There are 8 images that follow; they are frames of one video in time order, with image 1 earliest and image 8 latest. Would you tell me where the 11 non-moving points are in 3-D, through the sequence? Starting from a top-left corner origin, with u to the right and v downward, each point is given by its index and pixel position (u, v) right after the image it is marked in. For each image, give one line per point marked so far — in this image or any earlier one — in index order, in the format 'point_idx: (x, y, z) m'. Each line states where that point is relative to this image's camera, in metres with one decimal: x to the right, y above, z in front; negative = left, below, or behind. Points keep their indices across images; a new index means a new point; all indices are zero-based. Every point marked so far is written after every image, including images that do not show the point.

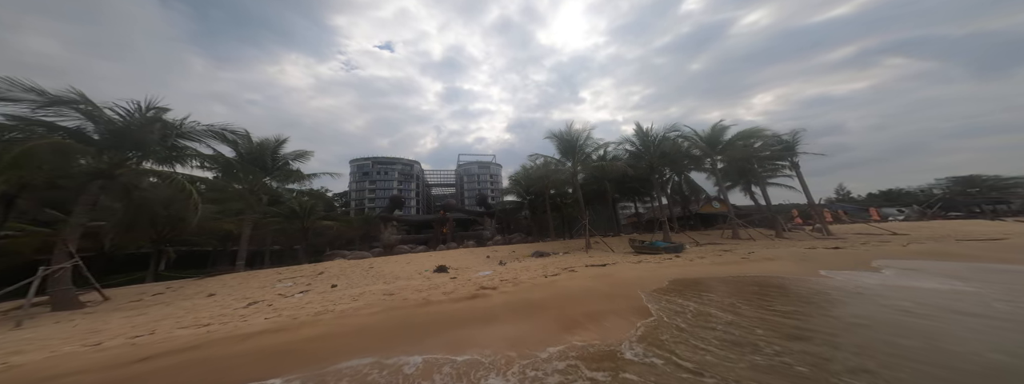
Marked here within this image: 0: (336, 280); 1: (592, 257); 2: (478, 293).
0: (-6.0, -3.0, +8.9) m
1: (+4.6, -3.3, +13.8) m
2: (-0.8, -2.3, +6.0) m
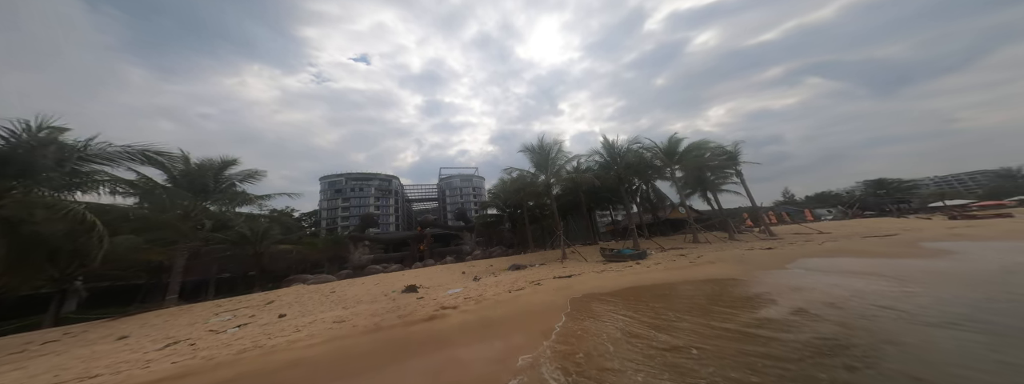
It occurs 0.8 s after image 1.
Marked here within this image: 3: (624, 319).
0: (-7.1, -3.6, +8.3) m
1: (+3.1, -3.9, +14.0) m
2: (-1.7, -2.7, +5.8) m
3: (+2.1, -2.5, +5.0) m
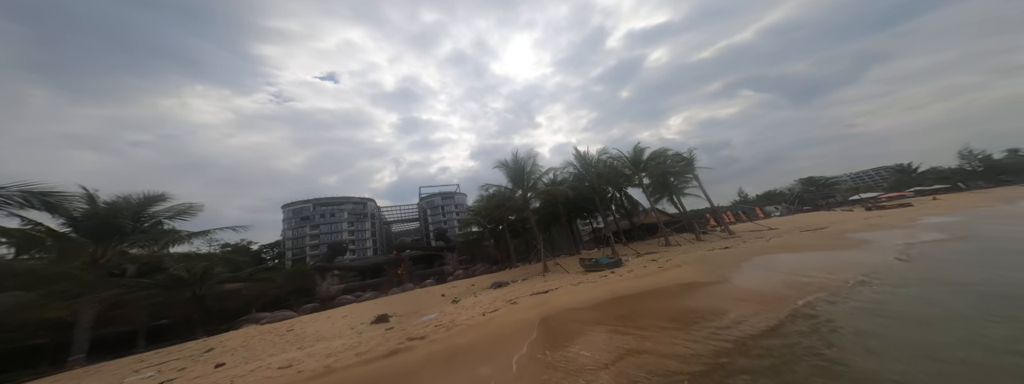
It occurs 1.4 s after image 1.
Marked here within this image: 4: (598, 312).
0: (-7.8, -4.5, +7.3) m
1: (+1.9, -4.6, +13.9) m
2: (-2.3, -3.2, +5.4) m
3: (+1.6, -2.7, +4.9) m
4: (+2.2, -3.1, +7.0) m
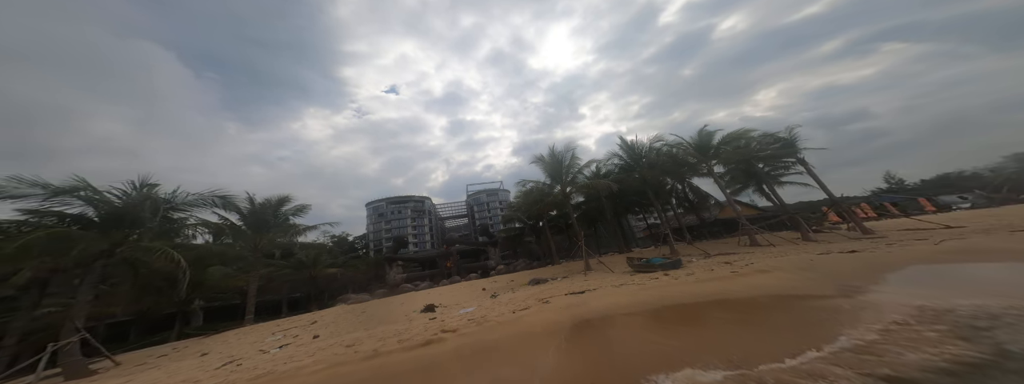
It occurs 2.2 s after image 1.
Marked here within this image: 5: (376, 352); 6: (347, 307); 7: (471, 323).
0: (-6.8, -4.8, +9.2) m
1: (+4.0, -4.6, +13.7) m
2: (-1.8, -3.4, +6.2) m
3: (+1.9, -2.9, +4.9) m
4: (+2.9, -3.3, +6.9) m
5: (-2.7, -3.1, +5.2) m
6: (-10.0, -6.8, +15.2) m
7: (-1.2, -3.7, +7.5) m
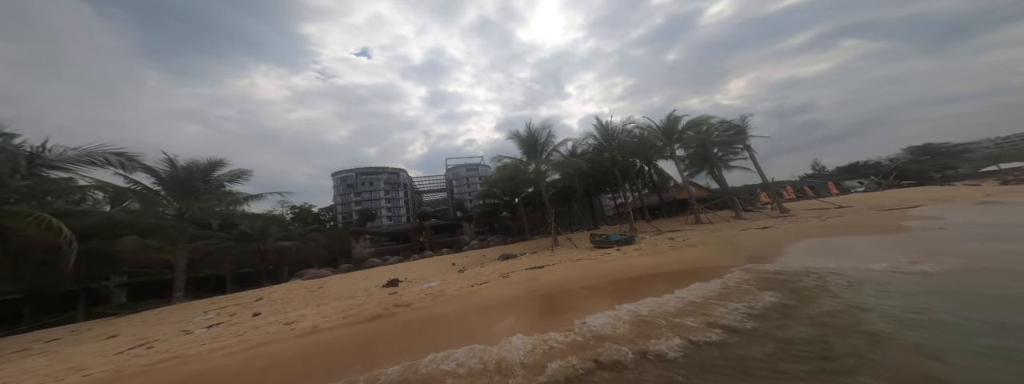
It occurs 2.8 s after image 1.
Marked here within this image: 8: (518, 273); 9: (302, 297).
0: (-8.1, -3.8, +8.7) m
1: (+2.2, -3.4, +14.1) m
2: (-2.9, -2.8, +6.1) m
3: (+0.9, -2.5, +5.1) m
4: (+1.8, -2.7, +7.1) m
5: (-3.7, -2.6, +5.0) m
6: (-11.9, -5.1, +14.6) m
7: (-2.4, -3.0, +7.4) m
8: (+0.3, -3.0, +9.7) m
9: (-8.1, -4.0, +10.1) m
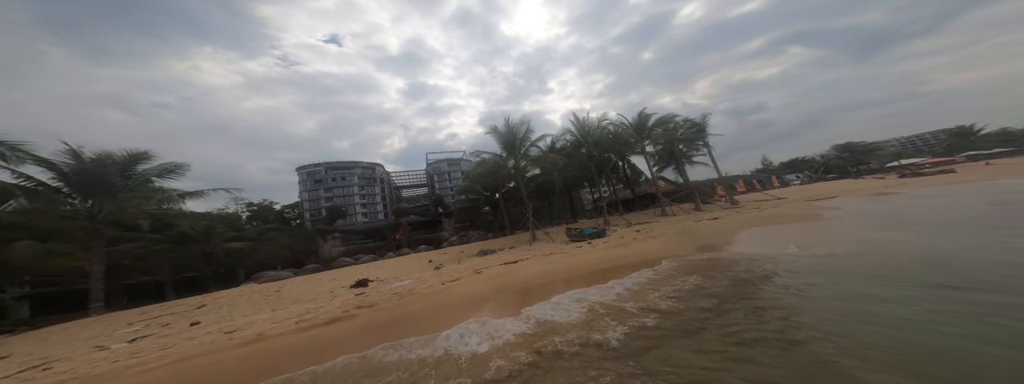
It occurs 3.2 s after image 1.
0: (-9.0, -3.7, +7.9) m
1: (+0.9, -3.1, +14.1) m
2: (-3.6, -2.6, +5.6) m
3: (+0.3, -2.3, +4.9) m
4: (+1.0, -2.5, +7.1) m
5: (-4.2, -2.4, +4.5) m
6: (-13.1, -4.9, +13.5) m
7: (-3.2, -2.8, +7.0) m
8: (-0.7, -2.8, +9.5) m
9: (-9.1, -3.9, +9.3) m
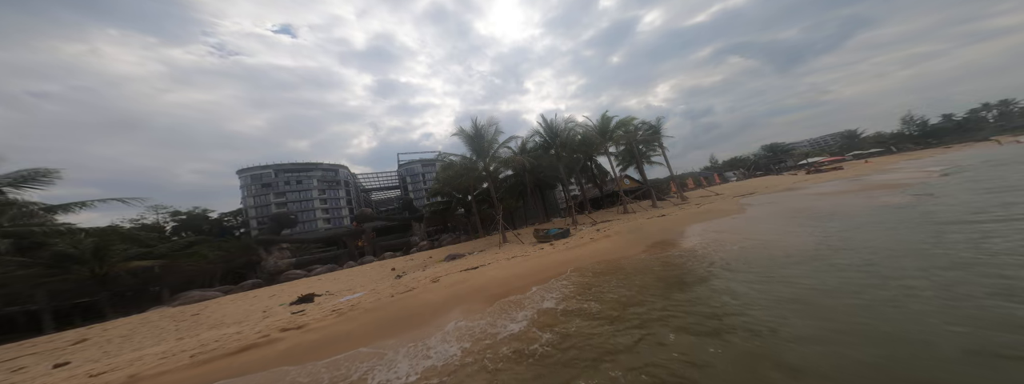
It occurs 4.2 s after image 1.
0: (-10.1, -3.8, +6.5) m
1: (-0.9, -3.1, +13.6) m
2: (-4.5, -2.7, +4.8) m
3: (-0.6, -2.3, +4.5) m
4: (-0.1, -2.5, +6.7) m
5: (-5.1, -2.5, +3.6) m
6: (-14.8, -5.2, +11.7) m
7: (-4.2, -2.9, +6.2) m
8: (-2.0, -2.8, +9.0) m
9: (-10.3, -4.1, +7.9) m
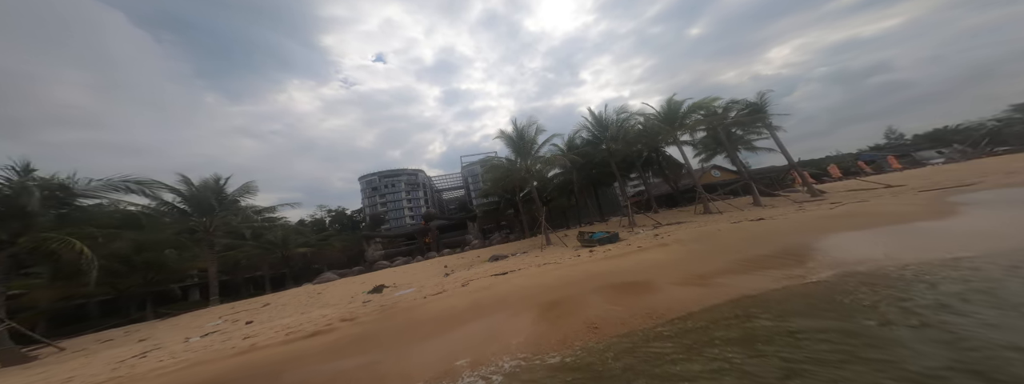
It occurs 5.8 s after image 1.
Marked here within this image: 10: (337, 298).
0: (-9.5, -4.6, +9.8) m
1: (+1.2, -3.5, +14.2) m
2: (-4.6, -3.4, +6.6) m
3: (-0.9, -3.0, +5.3) m
4: (+0.1, -3.0, +7.3) m
5: (-5.5, -3.3, +5.6) m
6: (-12.6, -5.9, +16.0) m
7: (-4.0, -3.5, +8.0) m
8: (-1.1, -3.4, +10.0) m
9: (-9.4, -4.8, +11.2) m
10: (-7.9, -4.7, +11.6) m
